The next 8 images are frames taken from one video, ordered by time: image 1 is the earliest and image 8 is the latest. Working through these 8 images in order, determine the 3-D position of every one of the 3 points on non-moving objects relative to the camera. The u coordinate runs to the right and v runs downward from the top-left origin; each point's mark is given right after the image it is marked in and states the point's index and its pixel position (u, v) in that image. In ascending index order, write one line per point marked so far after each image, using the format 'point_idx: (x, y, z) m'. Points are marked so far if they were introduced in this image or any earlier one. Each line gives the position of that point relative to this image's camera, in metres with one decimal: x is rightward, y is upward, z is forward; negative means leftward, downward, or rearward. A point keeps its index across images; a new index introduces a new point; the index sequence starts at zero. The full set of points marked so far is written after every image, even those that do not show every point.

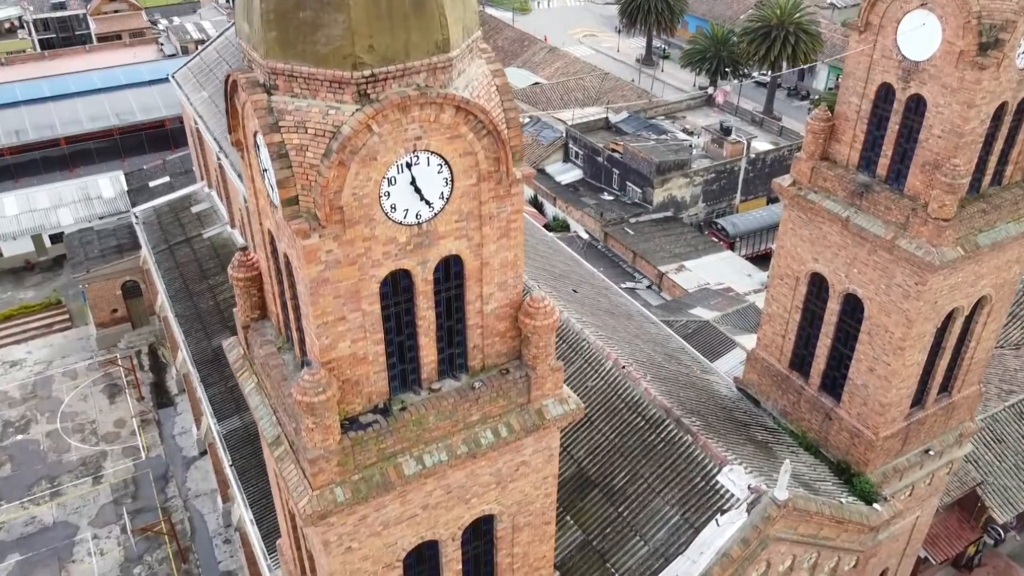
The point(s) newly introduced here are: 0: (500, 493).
0: (-0.2, -3.2, +11.8) m
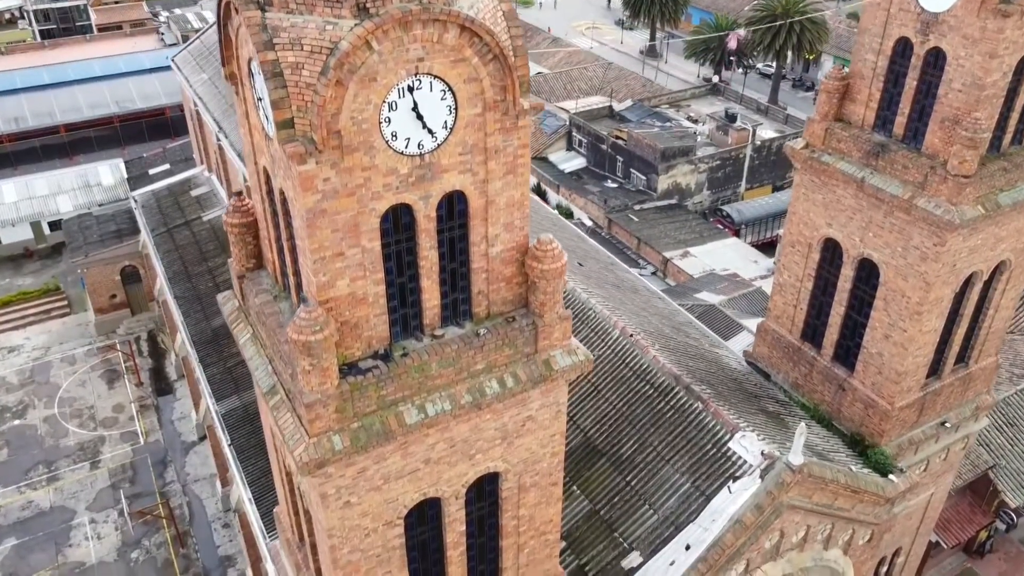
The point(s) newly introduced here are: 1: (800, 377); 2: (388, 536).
0: (-0.1, -2.4, +11.3) m
1: (+7.1, -2.2, +18.8) m
2: (-1.8, -3.6, +10.9) m
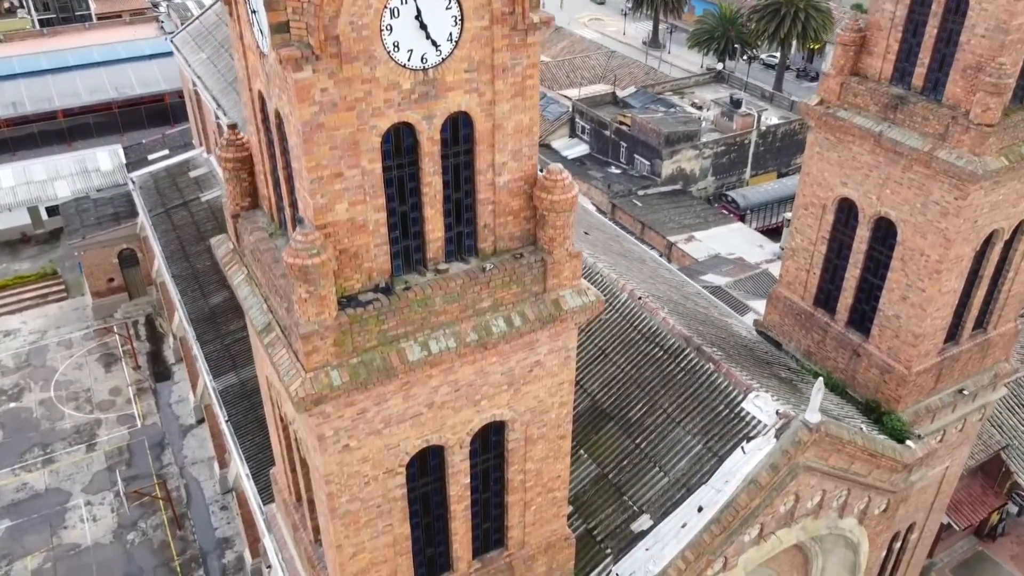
0: (0.0, -1.5, +10.8) m
1: (+7.2, -1.4, +18.3) m
2: (-1.7, -2.7, +10.4) m
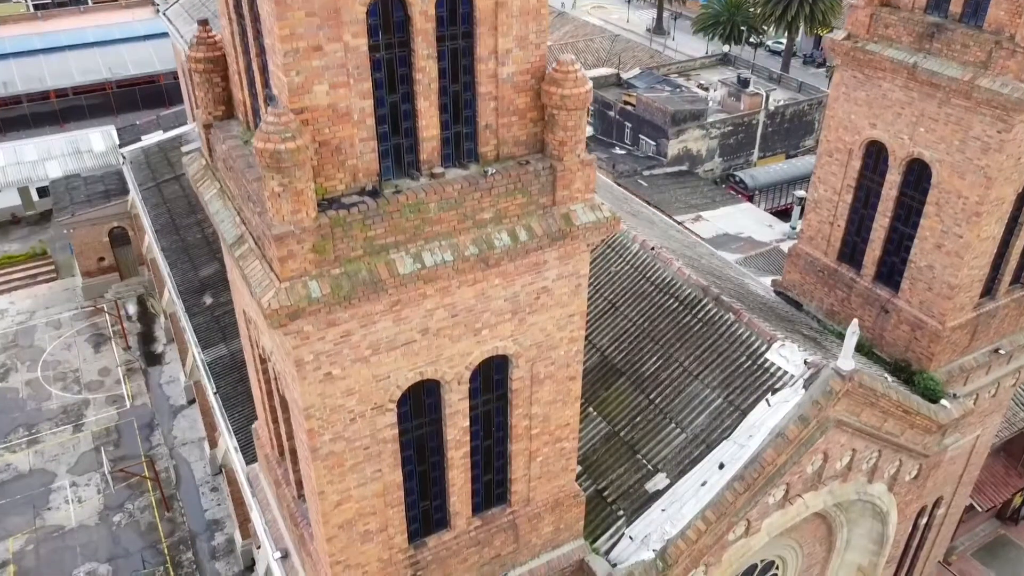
0: (+0.1, -0.5, +9.6) m
1: (+7.2, -0.4, +17.1) m
2: (-1.6, -1.7, +9.2) m
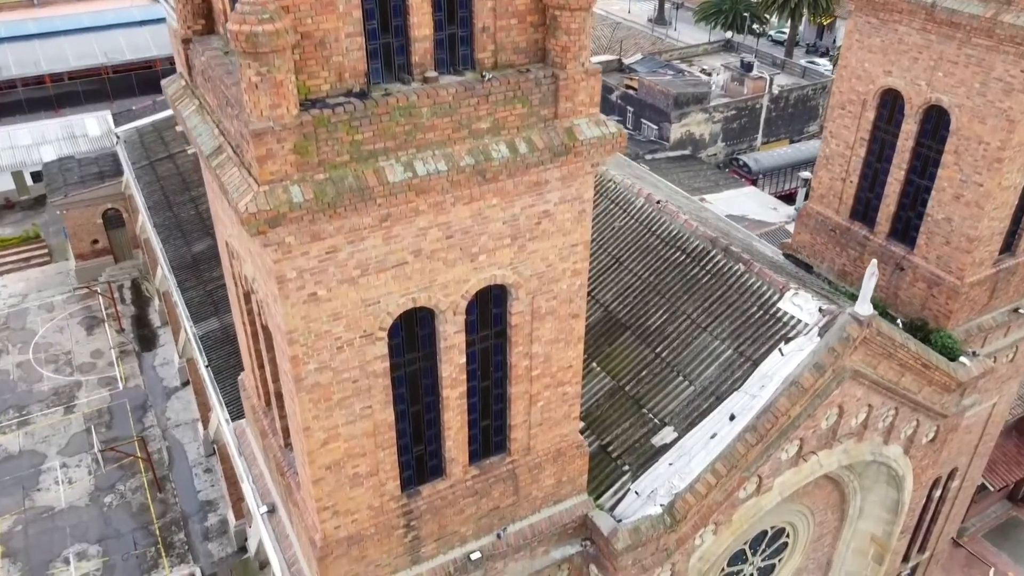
0: (+0.1, +0.4, +9.0) m
1: (+7.2, +0.5, +16.5) m
2: (-1.6, -0.8, +8.6) m
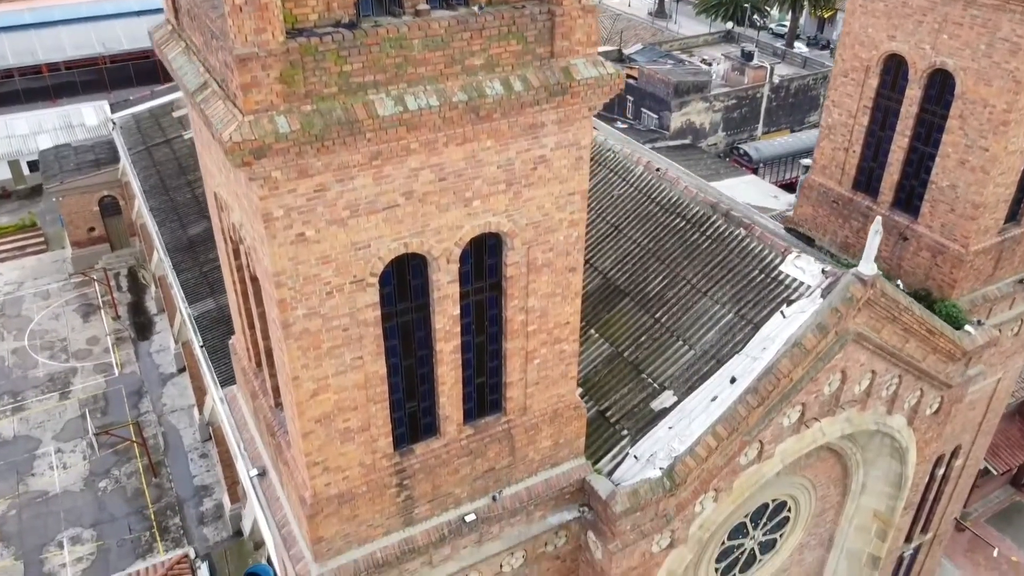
0: (0.0, +1.0, +8.8) m
1: (+7.2, +1.1, +16.2) m
2: (-1.7, -0.2, +8.4) m
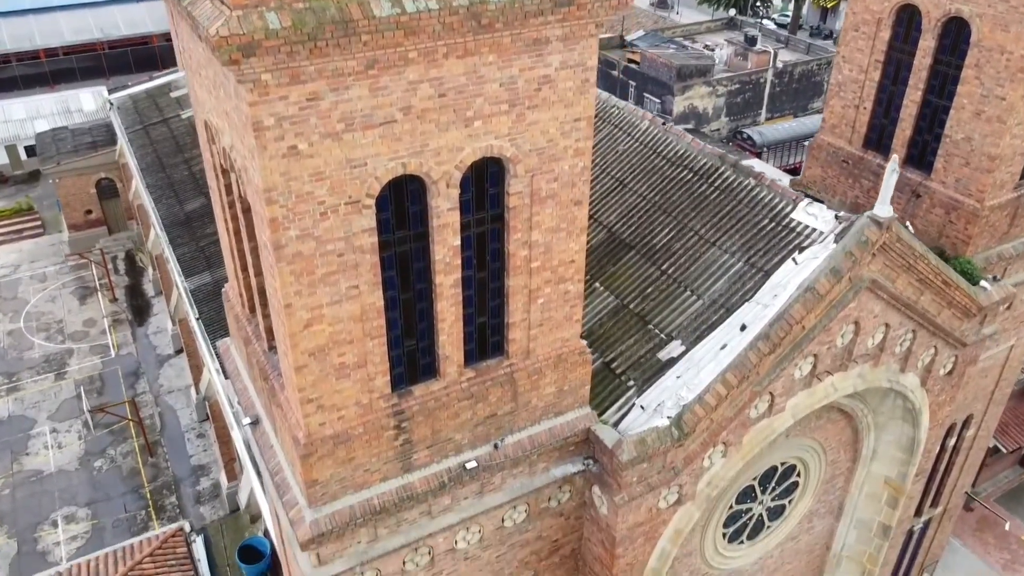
0: (0.0, +1.8, +8.4) m
1: (+7.2, +1.9, +15.8) m
2: (-1.7, +0.6, +8.0) m
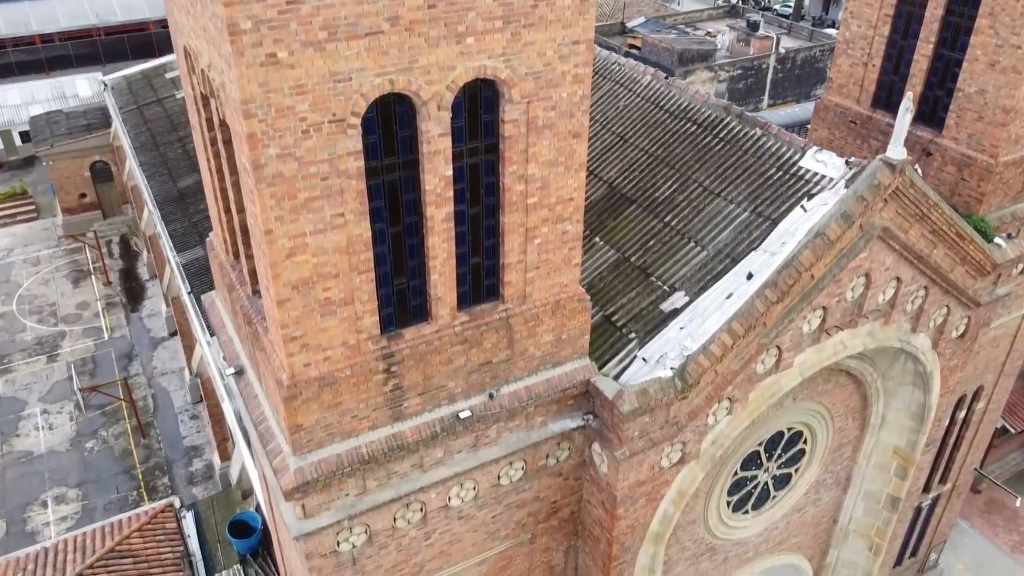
0: (0.0, +2.5, +7.9) m
1: (+7.2, +2.6, +15.4) m
2: (-1.7, +1.4, +7.5) m
